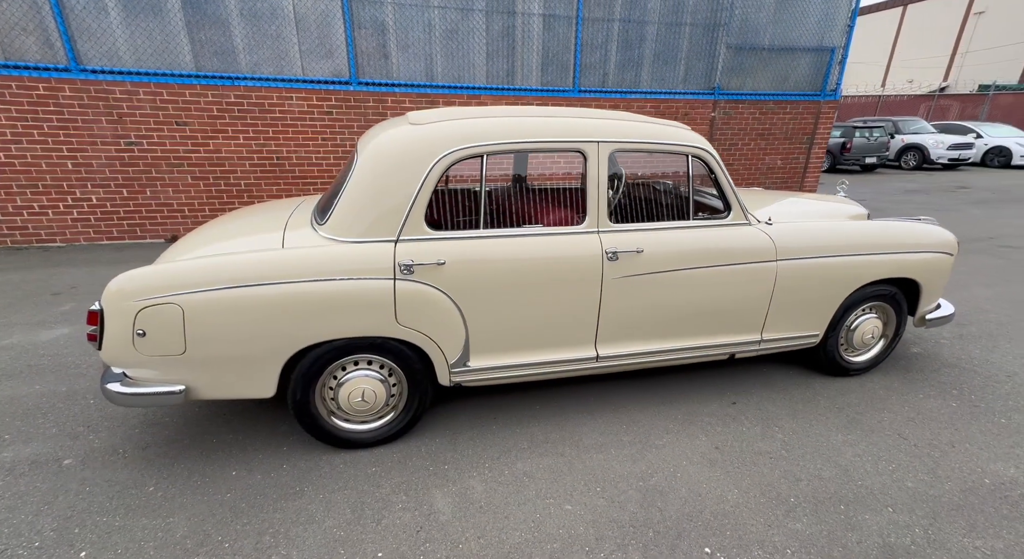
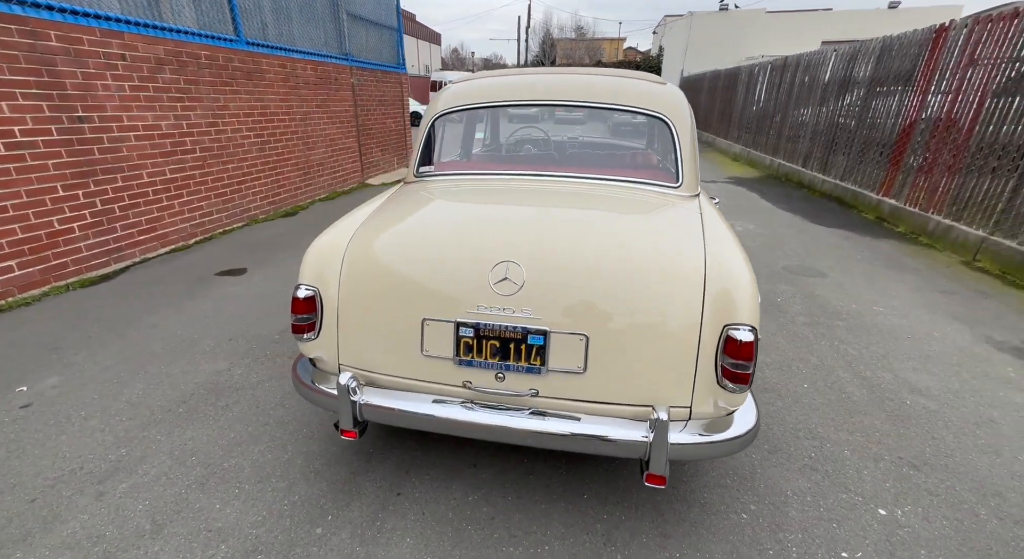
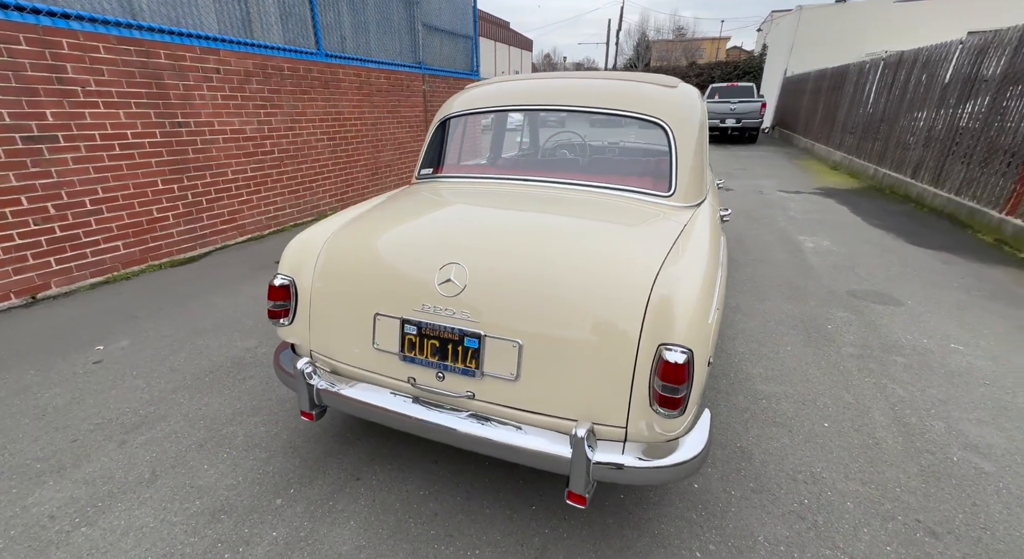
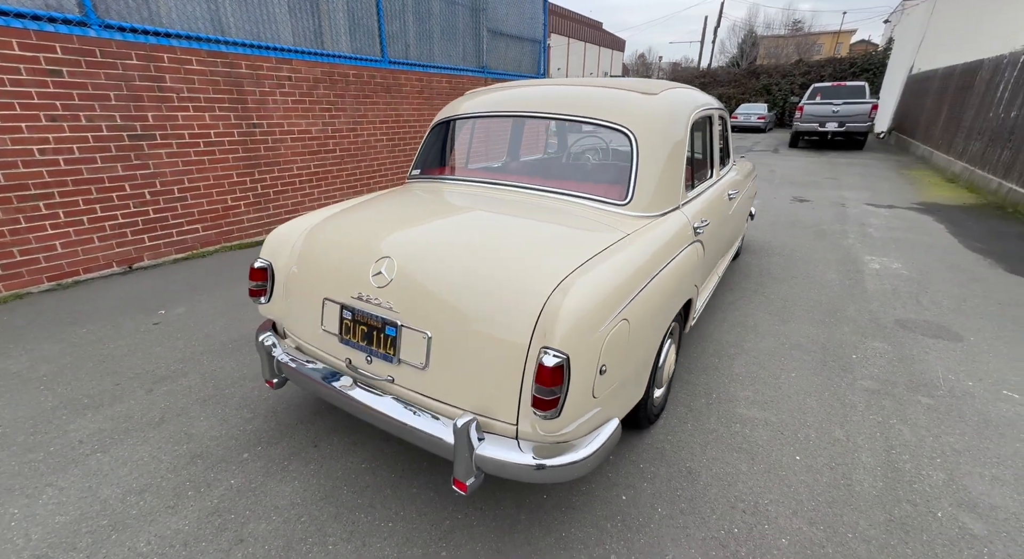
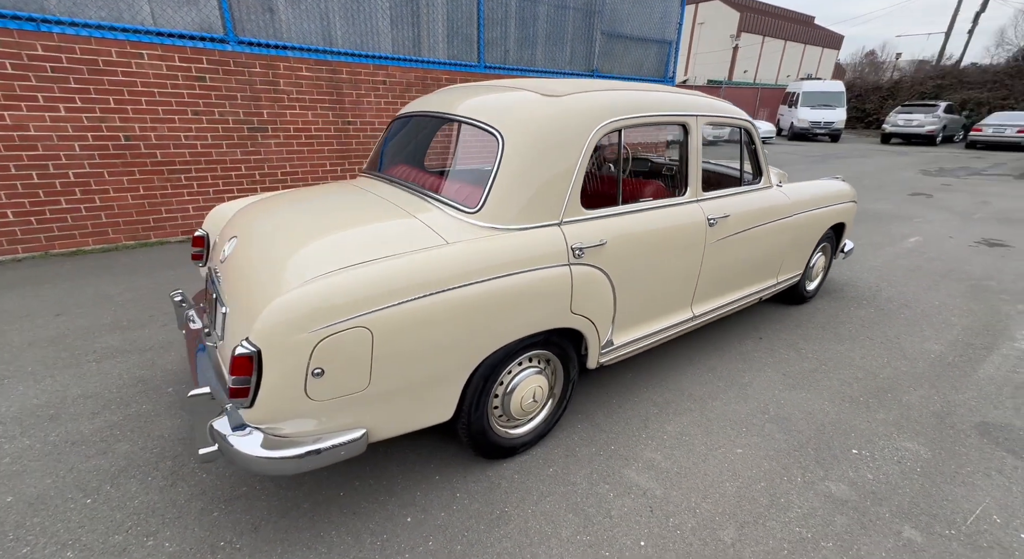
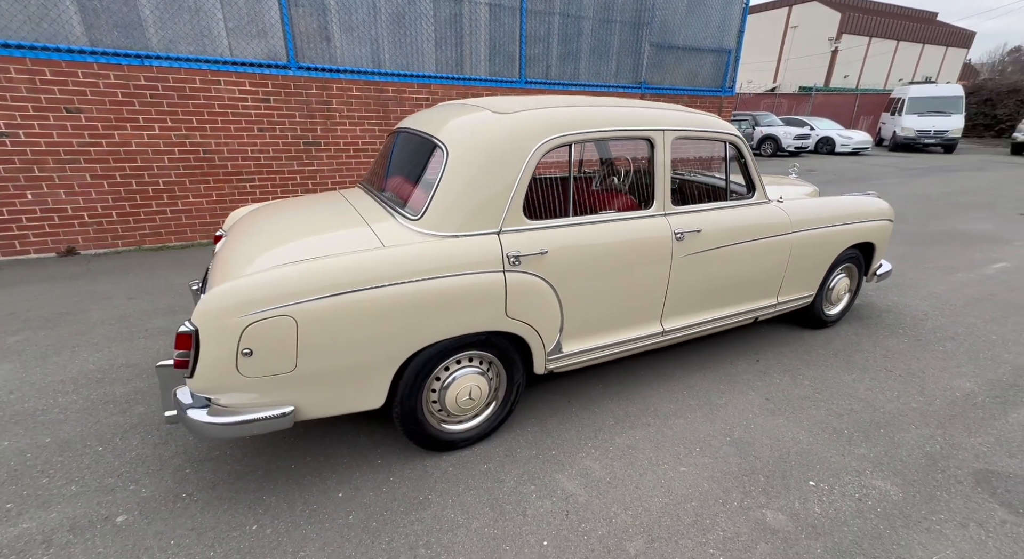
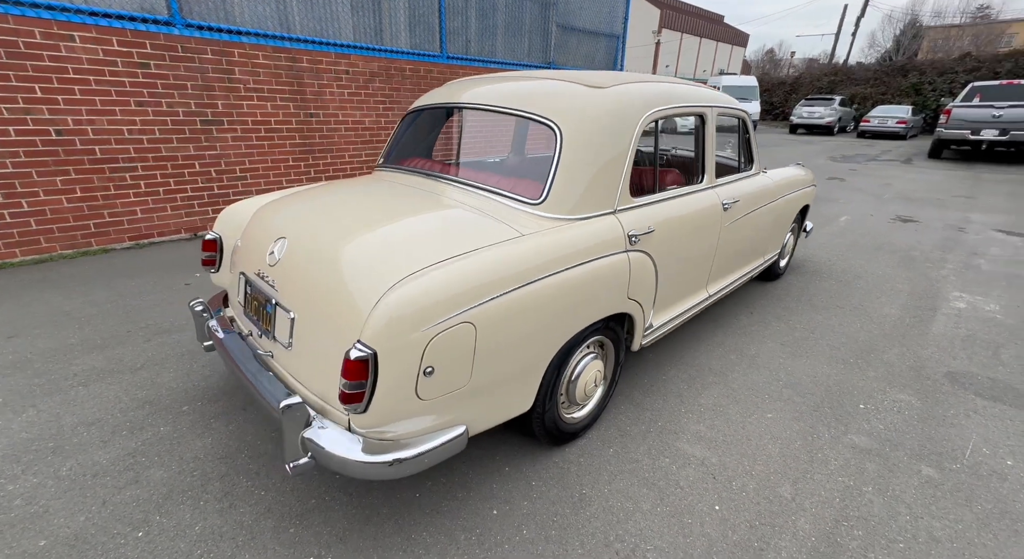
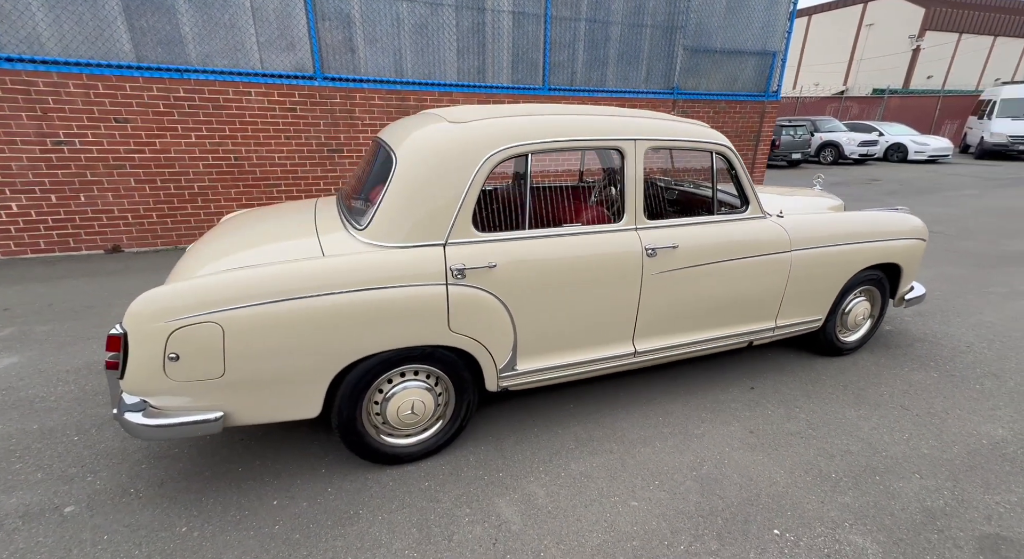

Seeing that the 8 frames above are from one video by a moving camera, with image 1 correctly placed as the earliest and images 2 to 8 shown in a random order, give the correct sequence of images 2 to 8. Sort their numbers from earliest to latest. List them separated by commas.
8, 6, 5, 7, 4, 3, 2
